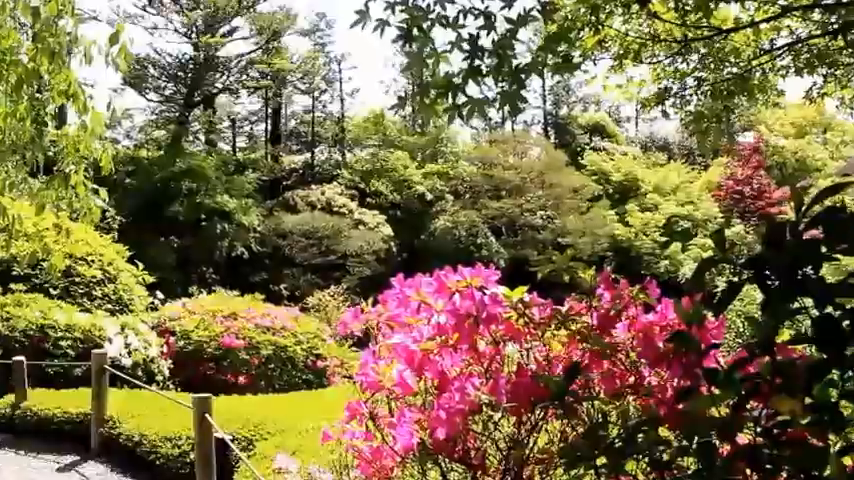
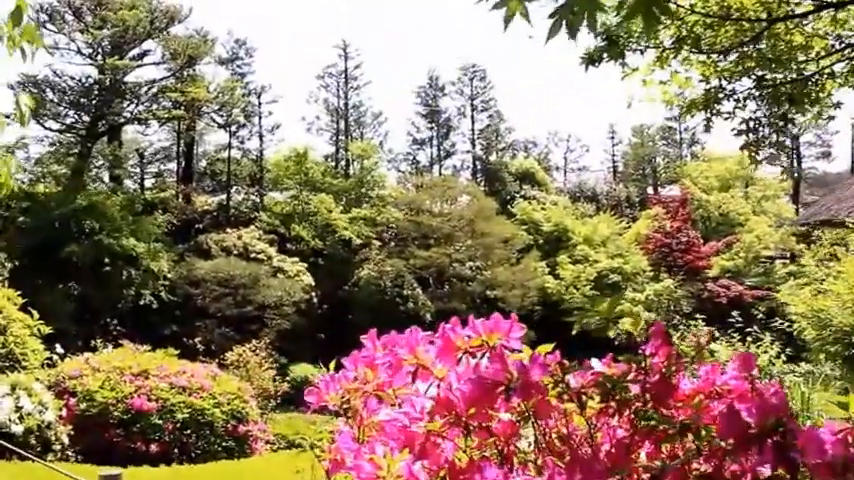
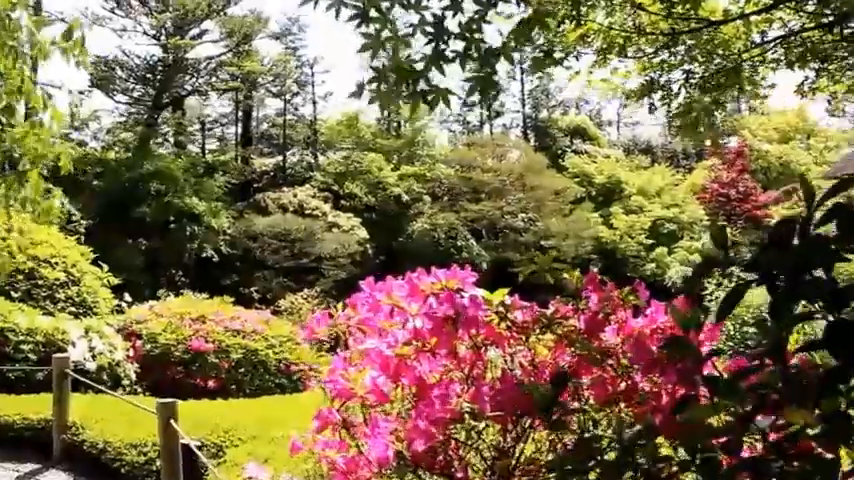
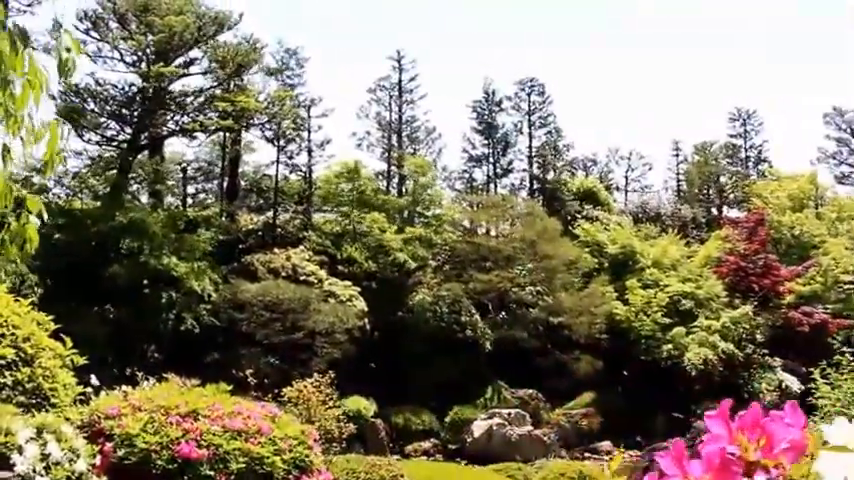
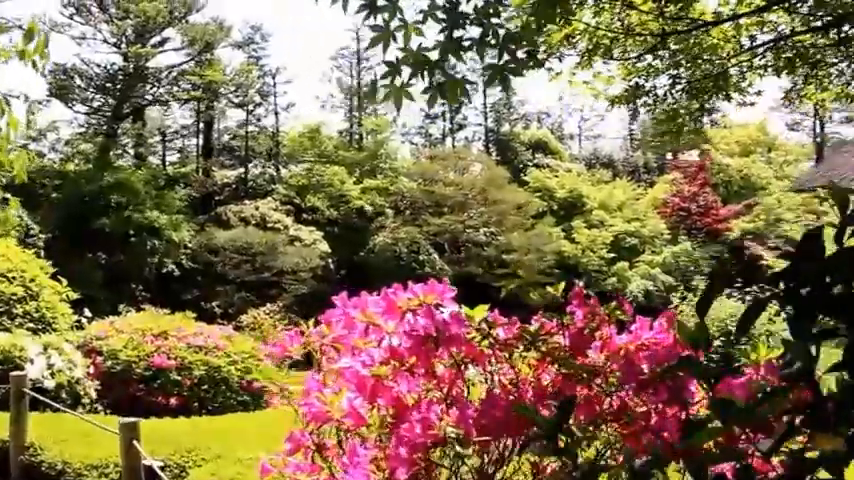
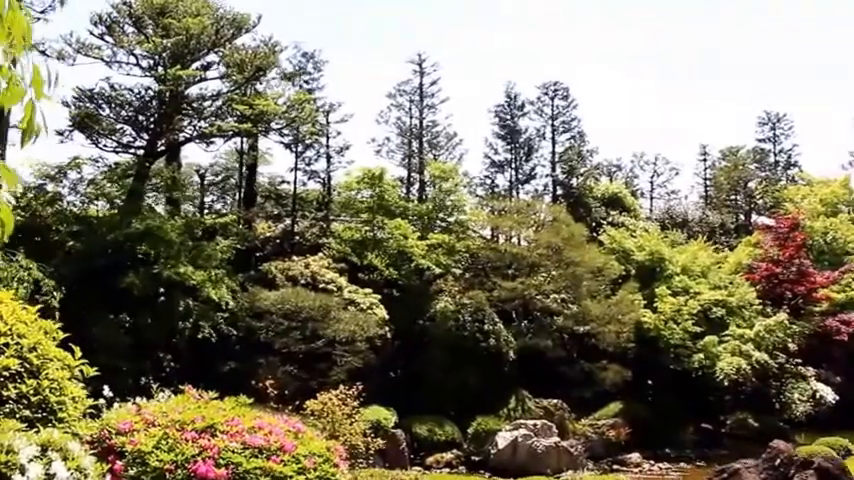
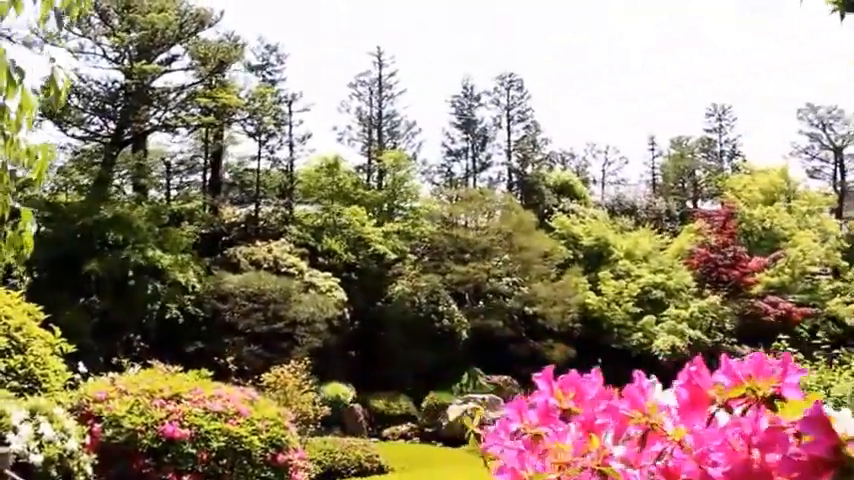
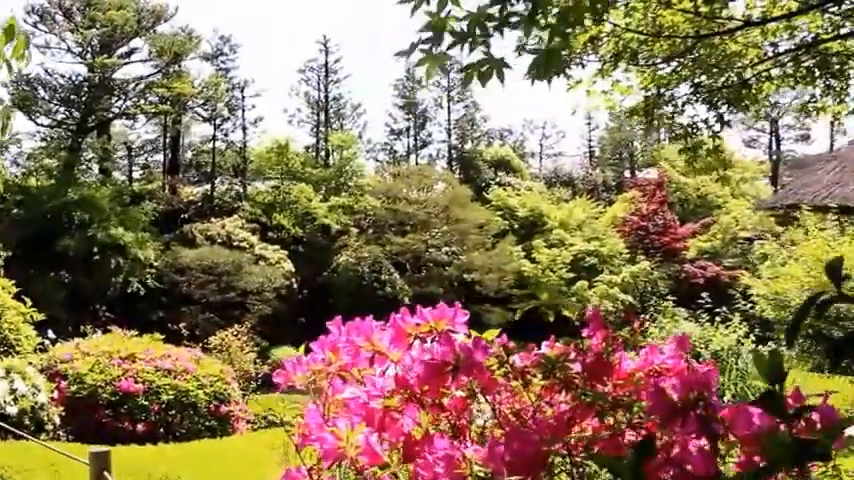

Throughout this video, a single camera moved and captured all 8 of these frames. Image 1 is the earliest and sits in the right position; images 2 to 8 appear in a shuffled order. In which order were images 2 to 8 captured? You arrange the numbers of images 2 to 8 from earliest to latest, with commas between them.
3, 5, 8, 2, 7, 4, 6
